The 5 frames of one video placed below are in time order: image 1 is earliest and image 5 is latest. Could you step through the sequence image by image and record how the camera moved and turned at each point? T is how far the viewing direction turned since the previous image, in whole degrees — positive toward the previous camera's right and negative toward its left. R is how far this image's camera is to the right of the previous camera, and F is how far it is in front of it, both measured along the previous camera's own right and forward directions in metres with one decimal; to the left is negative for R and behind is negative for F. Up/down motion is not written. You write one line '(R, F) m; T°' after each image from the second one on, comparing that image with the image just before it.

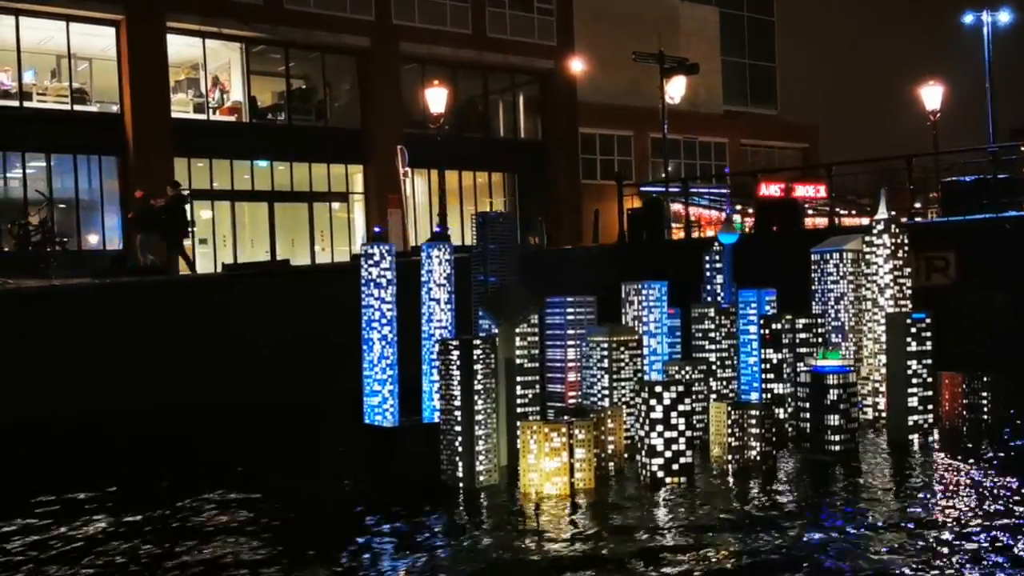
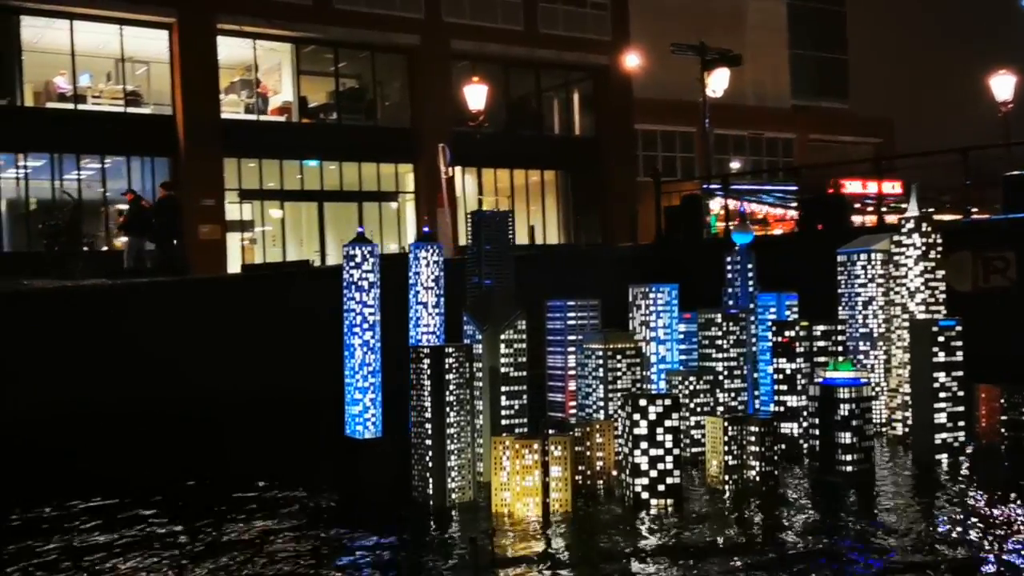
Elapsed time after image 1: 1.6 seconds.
(+0.9, +0.8) m; -4°
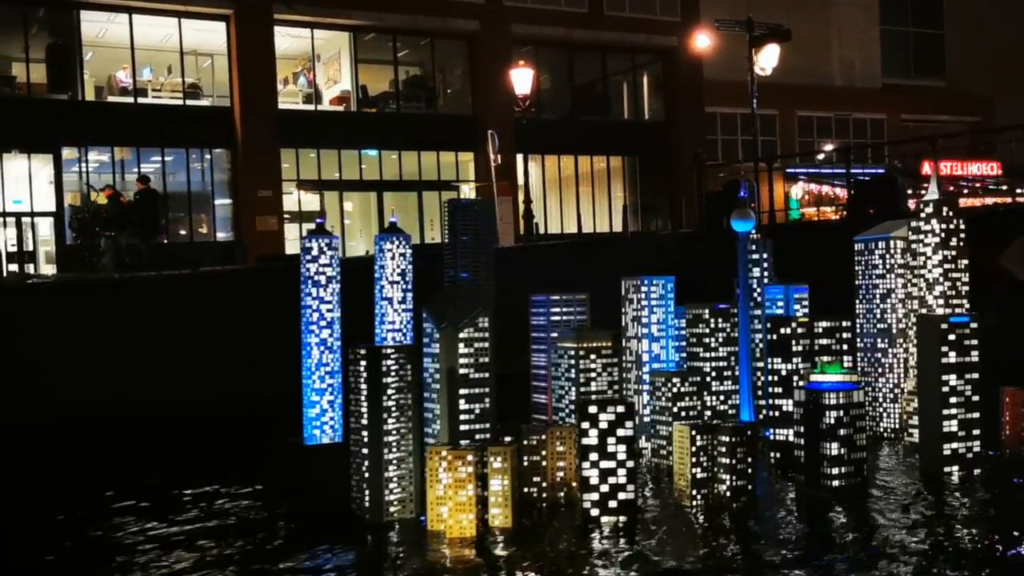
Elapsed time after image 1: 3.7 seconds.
(+1.3, +0.9) m; -5°
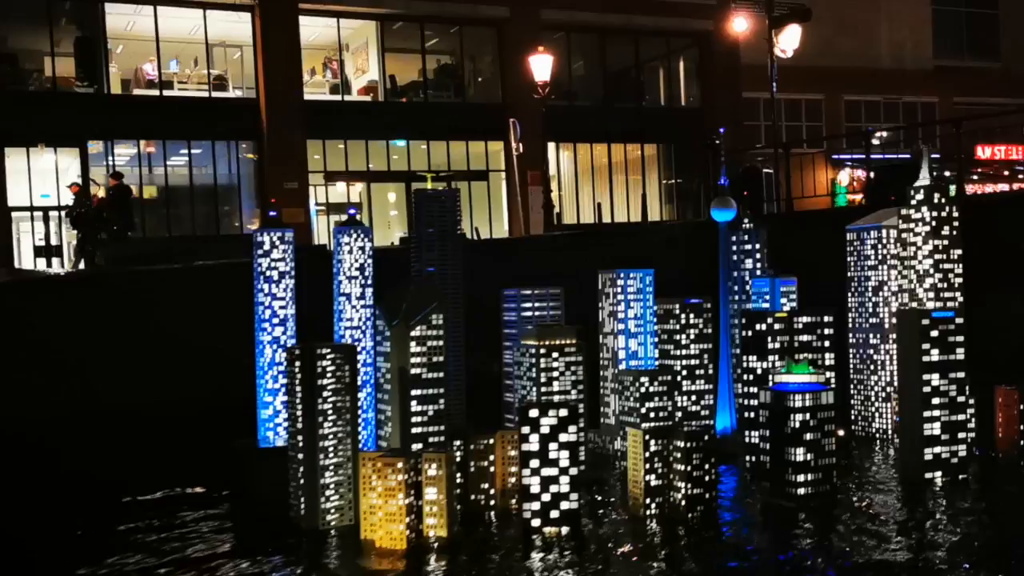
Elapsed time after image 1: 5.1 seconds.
(+0.9, +0.5) m; -3°
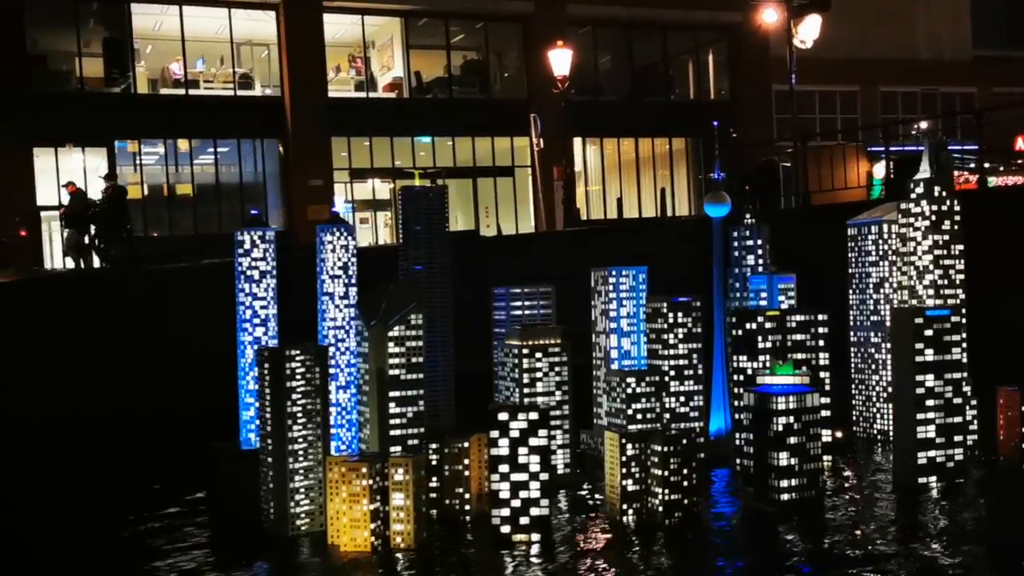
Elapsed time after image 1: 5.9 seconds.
(+0.6, +0.3) m; -2°
